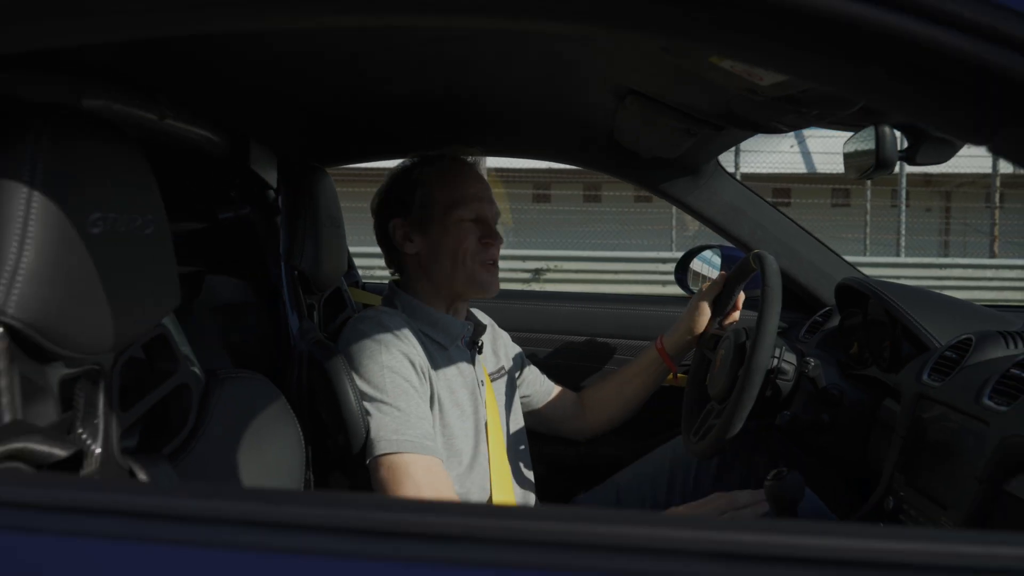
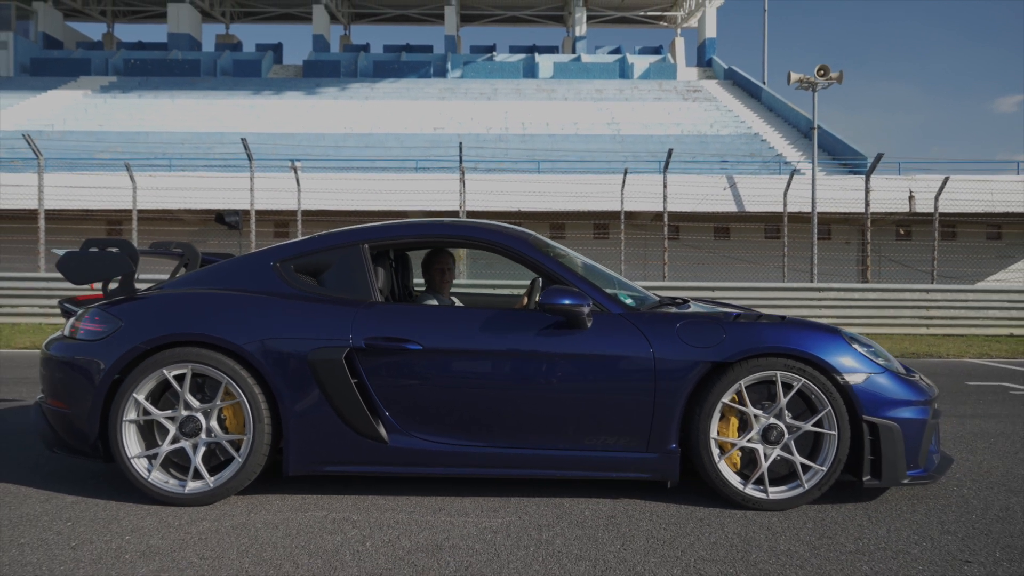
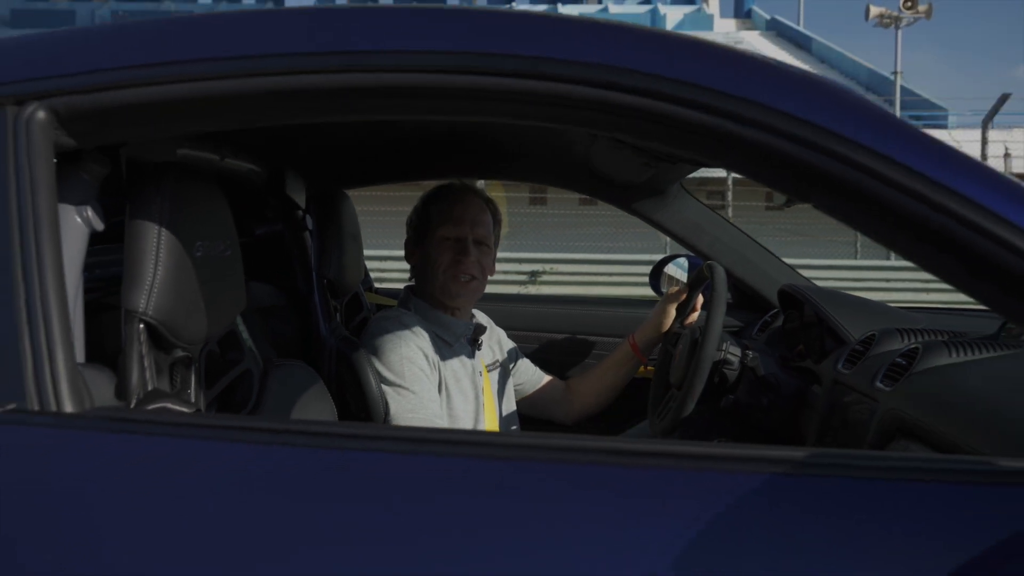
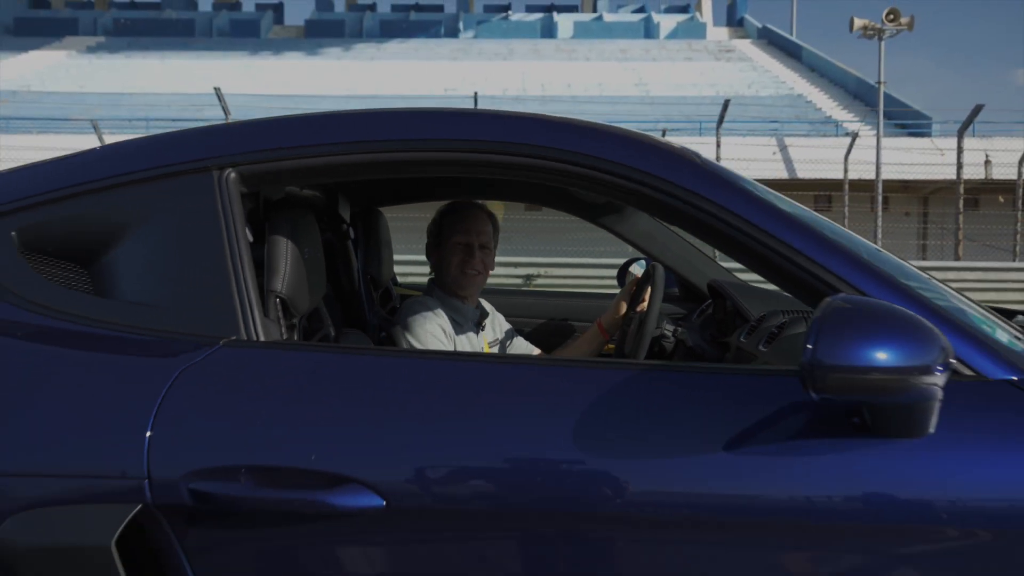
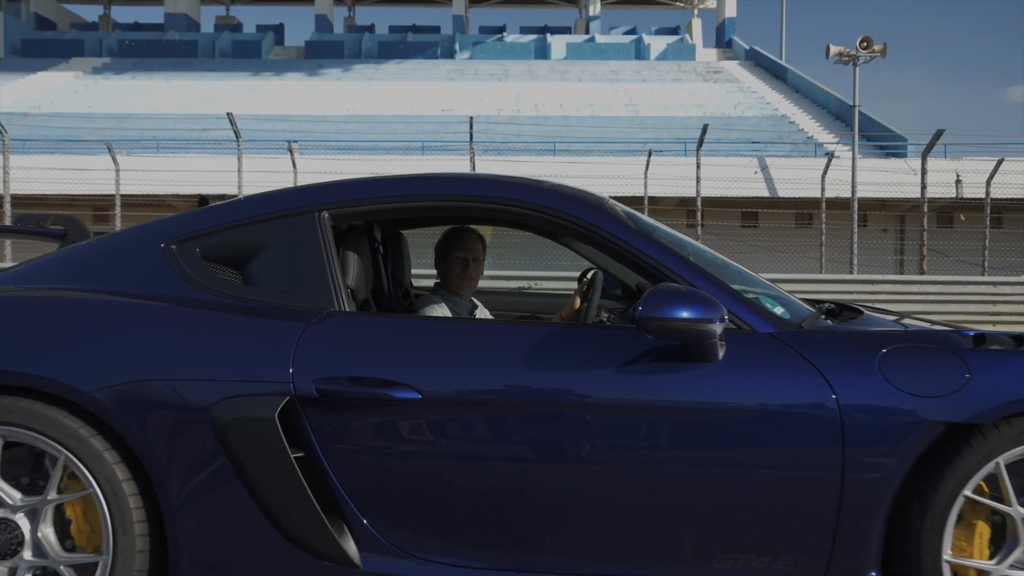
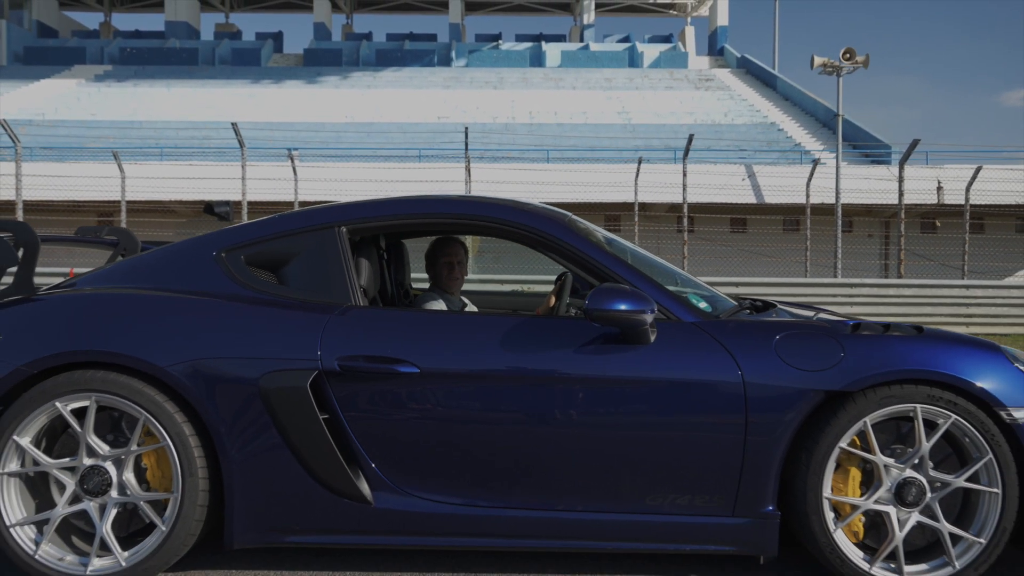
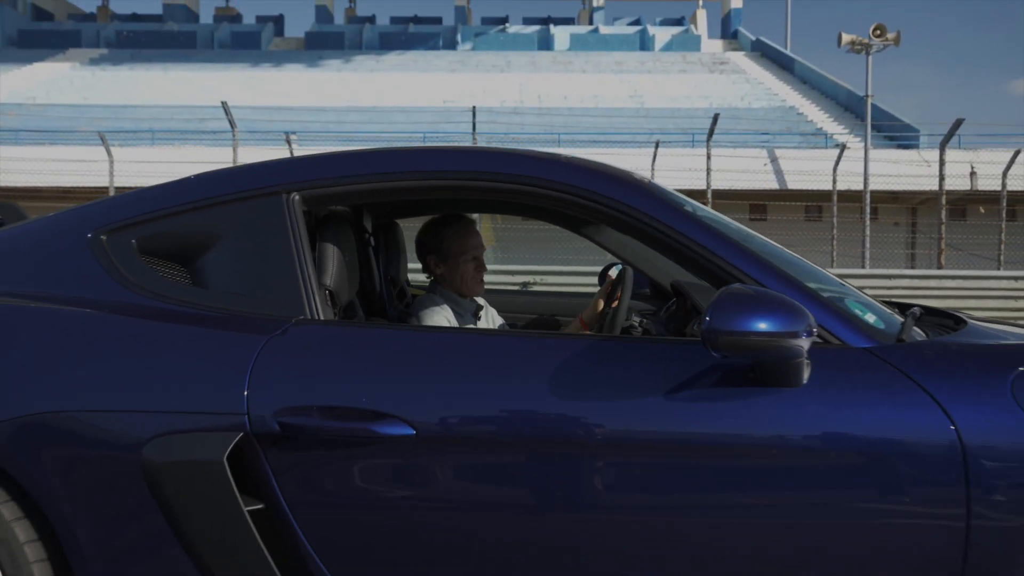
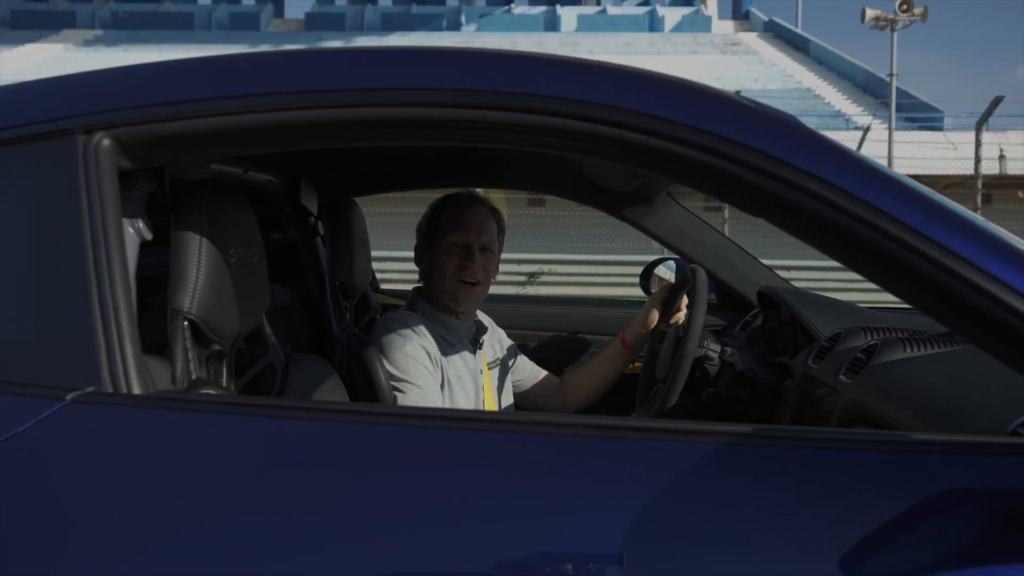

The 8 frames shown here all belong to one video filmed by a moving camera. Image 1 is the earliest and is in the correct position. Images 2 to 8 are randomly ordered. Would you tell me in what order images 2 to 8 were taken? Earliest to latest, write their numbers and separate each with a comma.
3, 8, 4, 7, 5, 6, 2
